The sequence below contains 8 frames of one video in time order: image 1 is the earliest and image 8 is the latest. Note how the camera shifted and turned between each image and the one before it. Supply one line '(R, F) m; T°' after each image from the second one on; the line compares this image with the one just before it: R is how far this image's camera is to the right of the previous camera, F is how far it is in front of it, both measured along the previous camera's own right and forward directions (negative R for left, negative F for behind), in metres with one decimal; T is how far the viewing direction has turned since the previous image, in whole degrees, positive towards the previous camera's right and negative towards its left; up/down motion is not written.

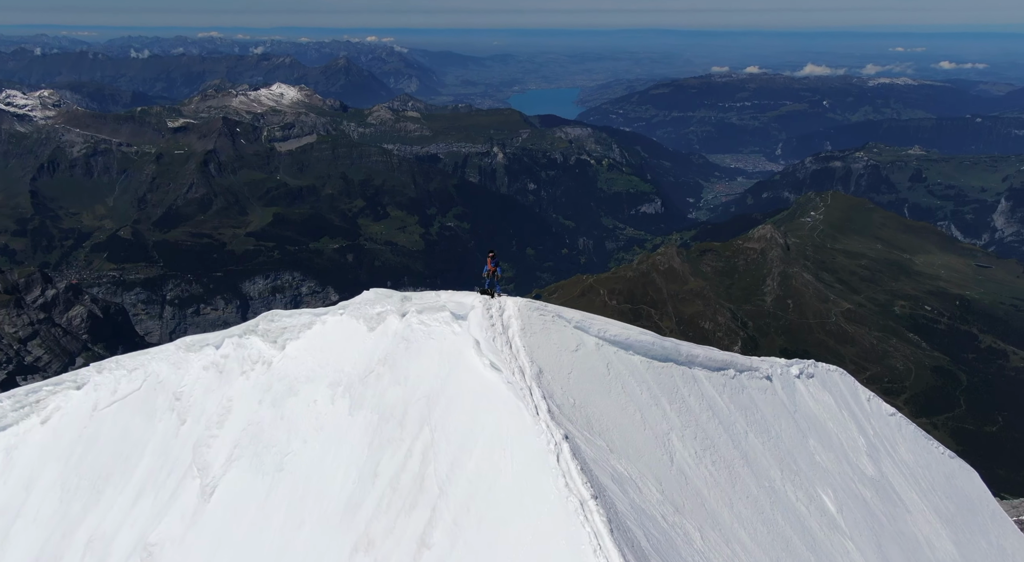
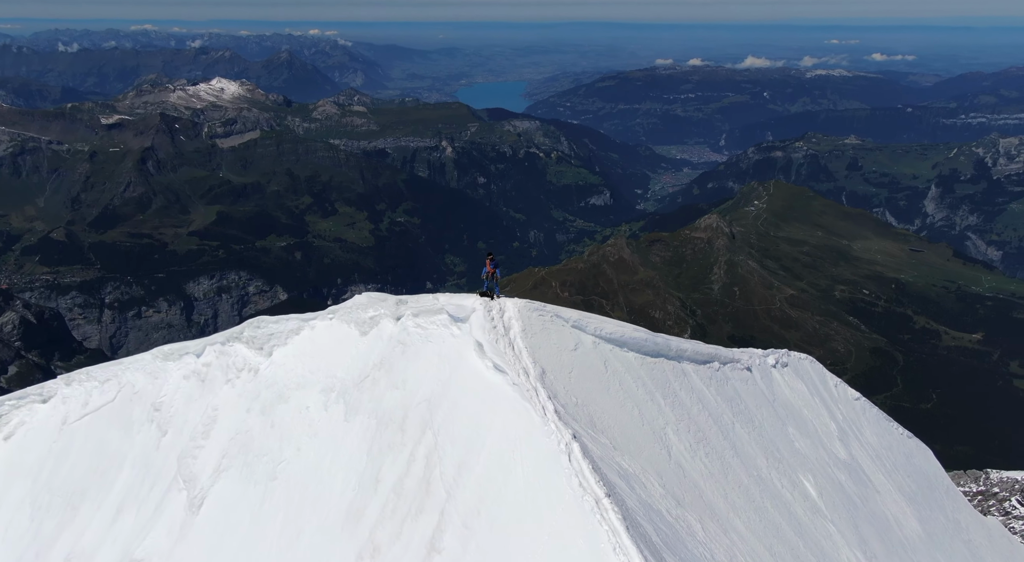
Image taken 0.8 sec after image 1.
(-2.0, -0.2) m; +4°
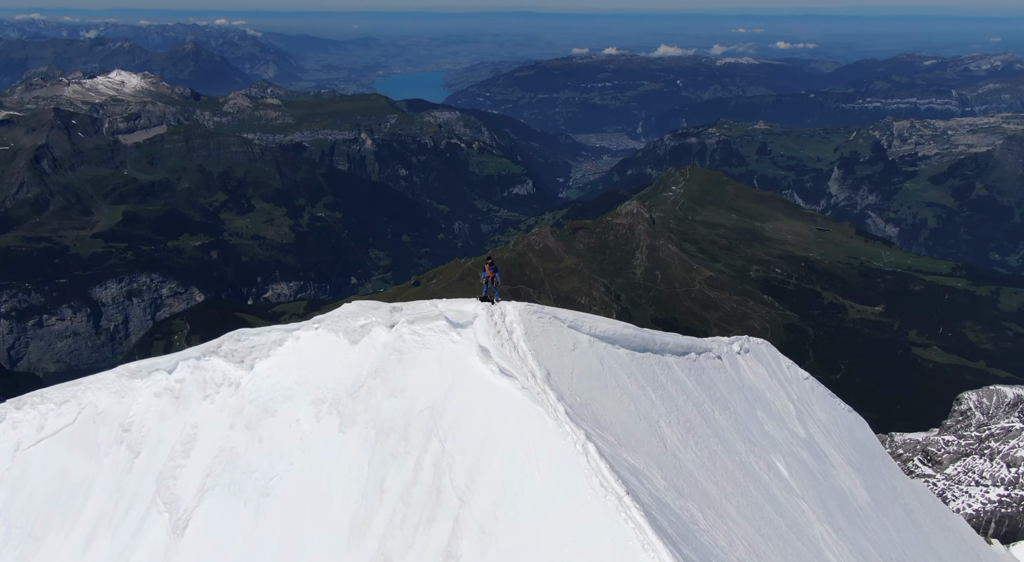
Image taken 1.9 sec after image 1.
(-3.1, -0.1) m; +6°
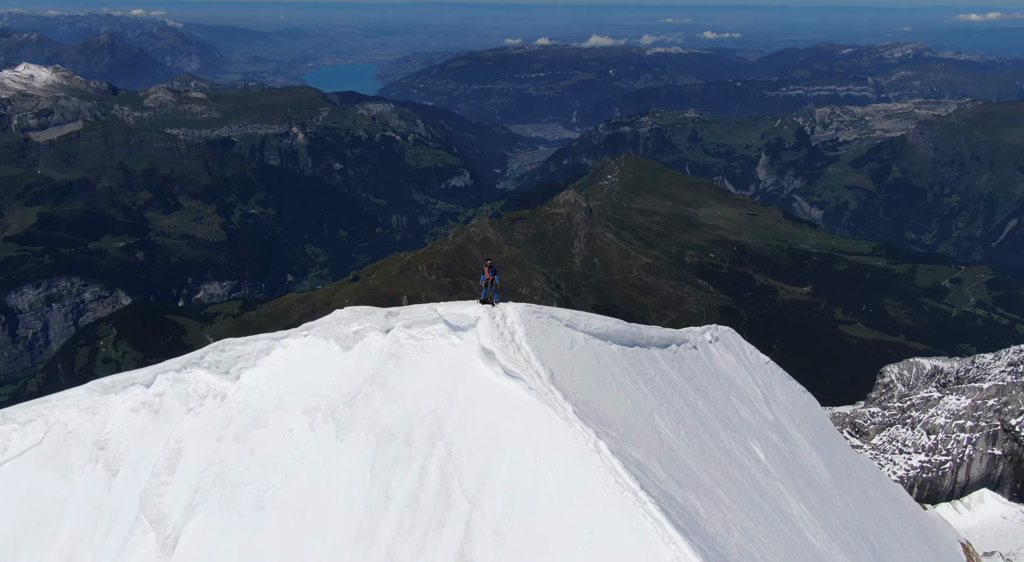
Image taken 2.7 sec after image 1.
(-2.5, 0.0) m; +5°
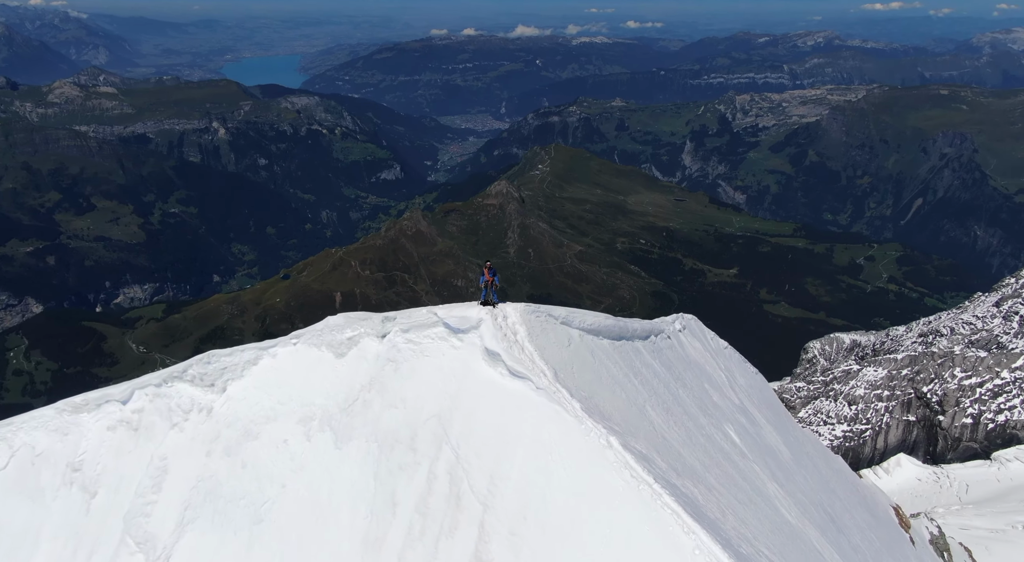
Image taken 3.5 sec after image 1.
(-2.8, 0.0) m; +6°
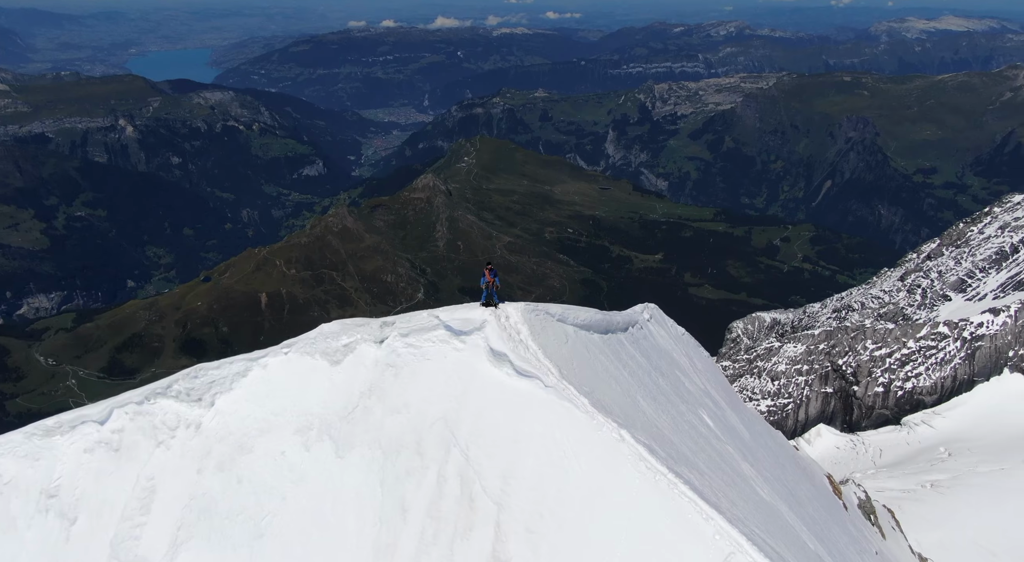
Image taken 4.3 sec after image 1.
(-3.0, 0.0) m; +6°
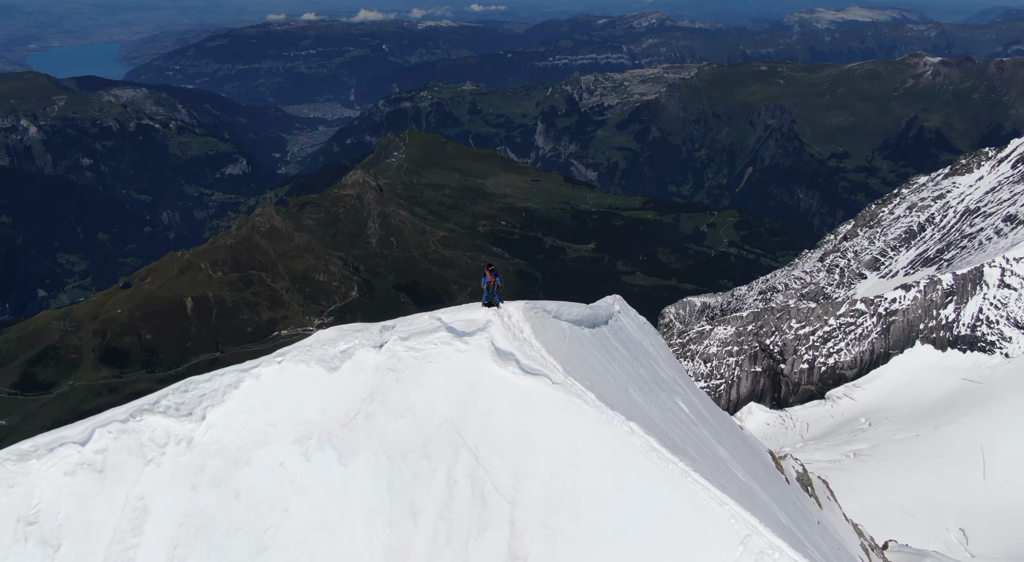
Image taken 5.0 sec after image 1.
(-2.8, +0.1) m; +6°
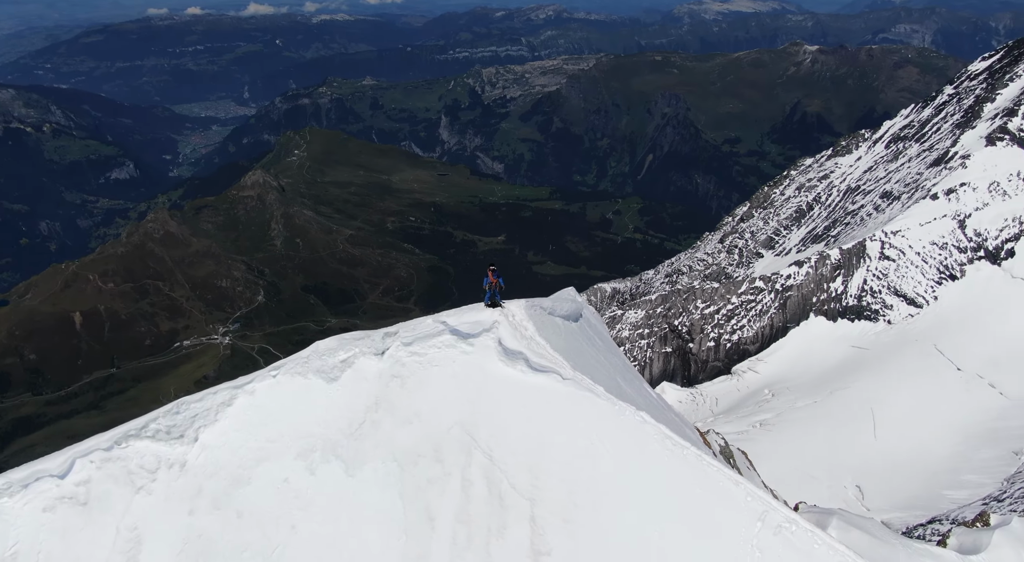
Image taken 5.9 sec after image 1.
(-3.9, +0.7) m; +8°
